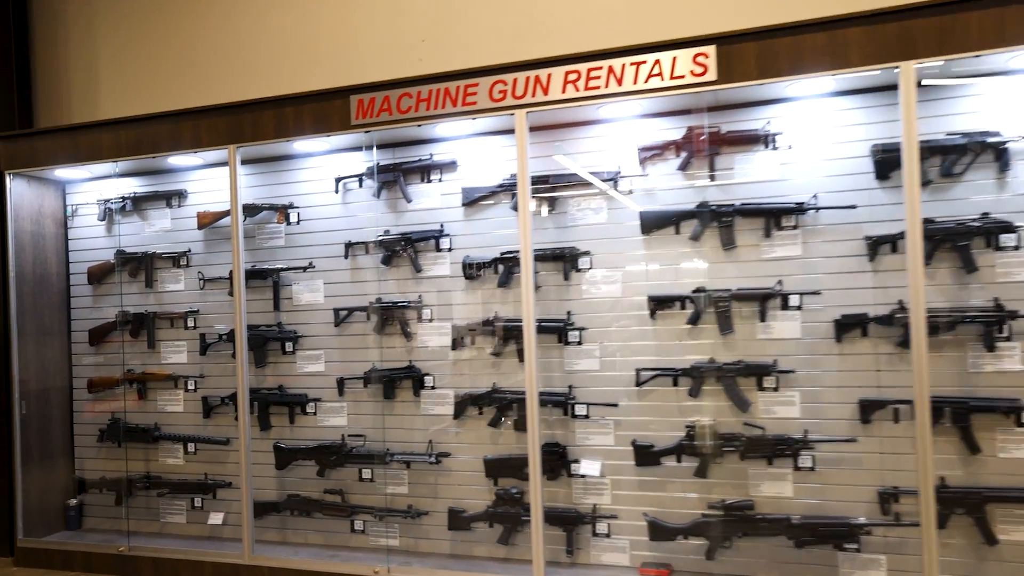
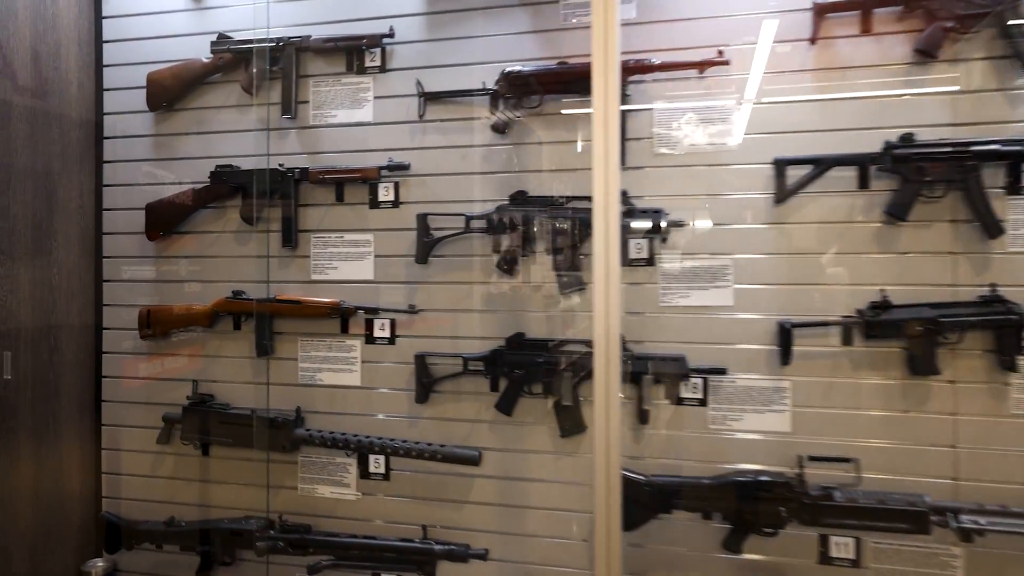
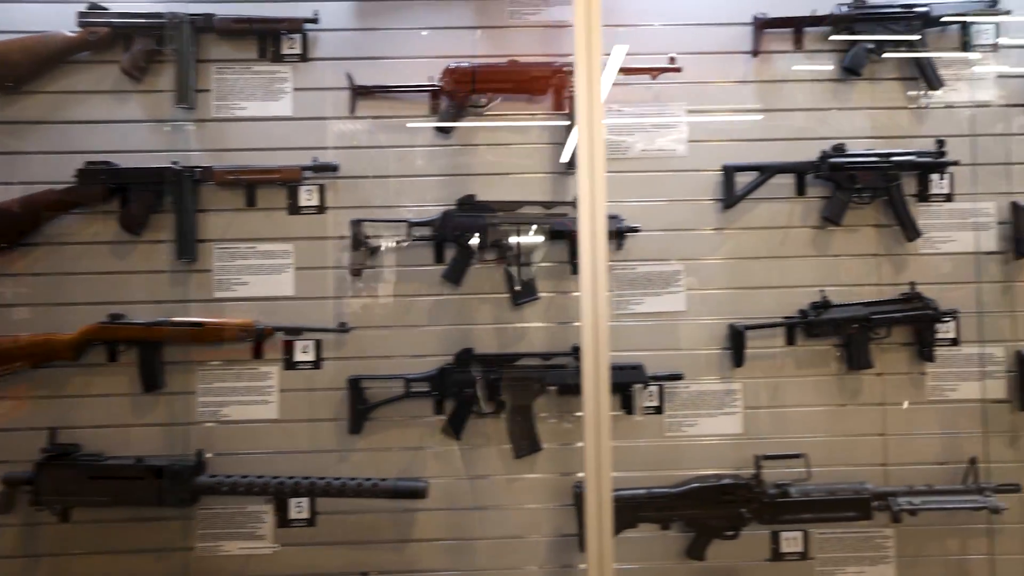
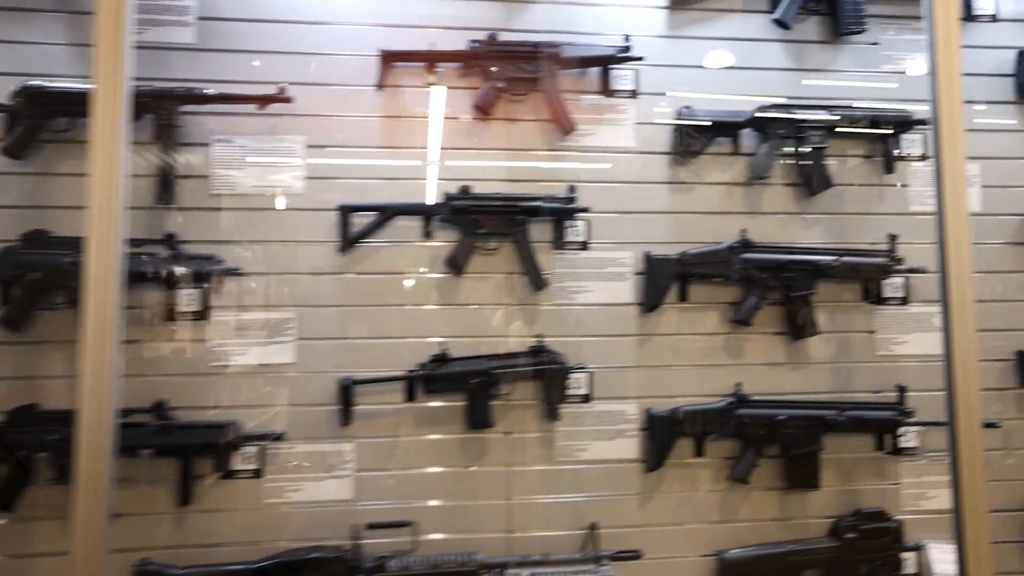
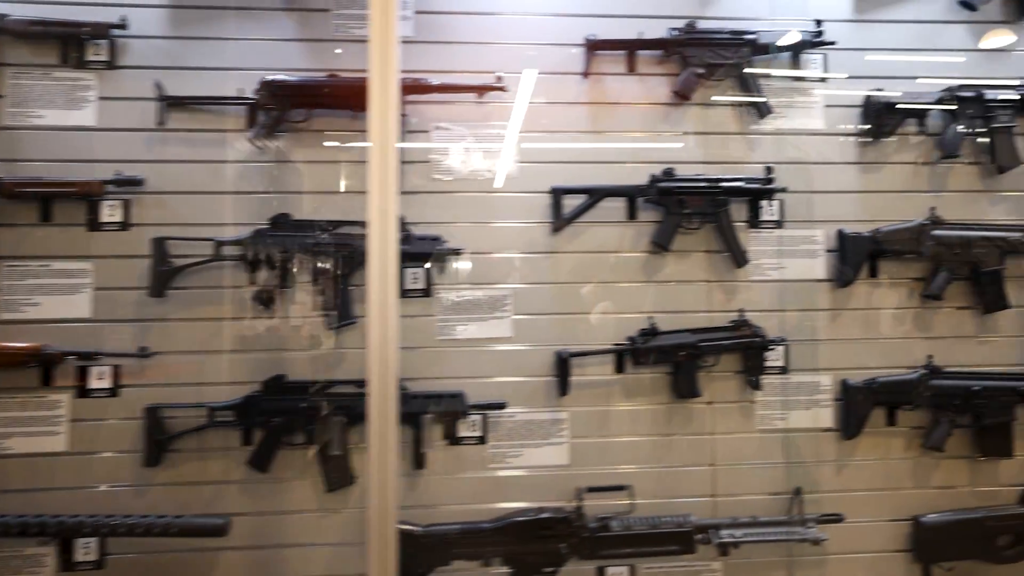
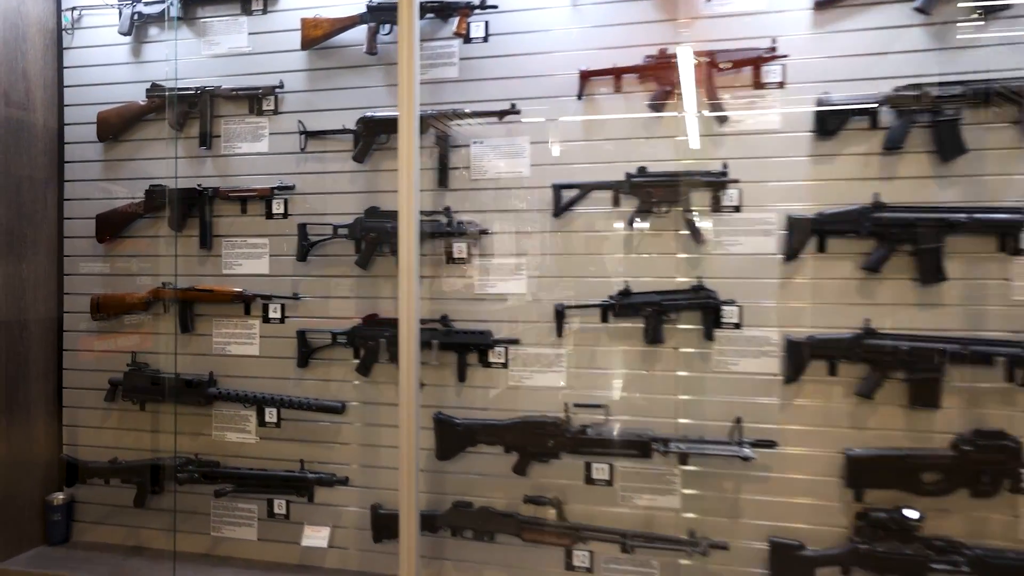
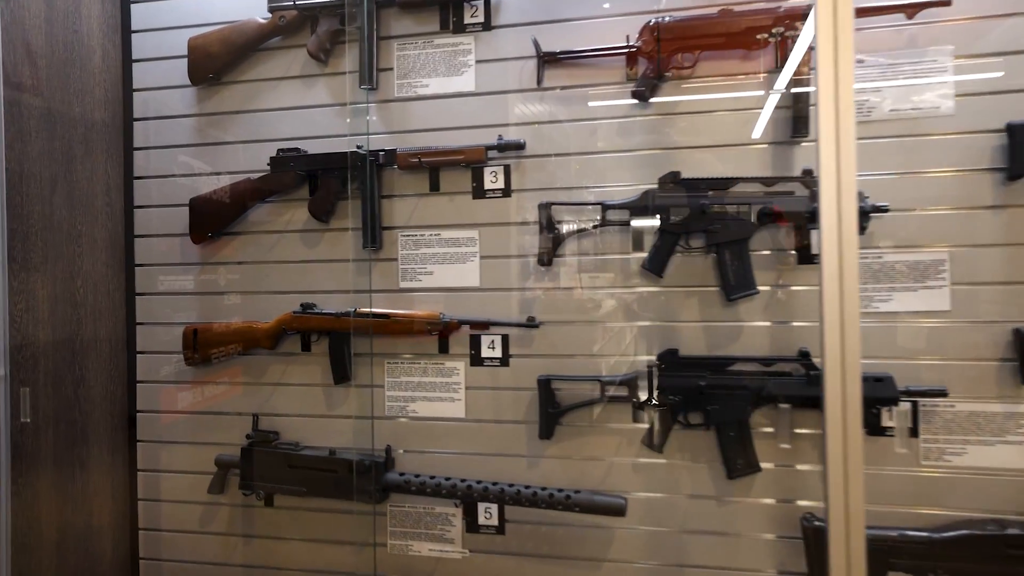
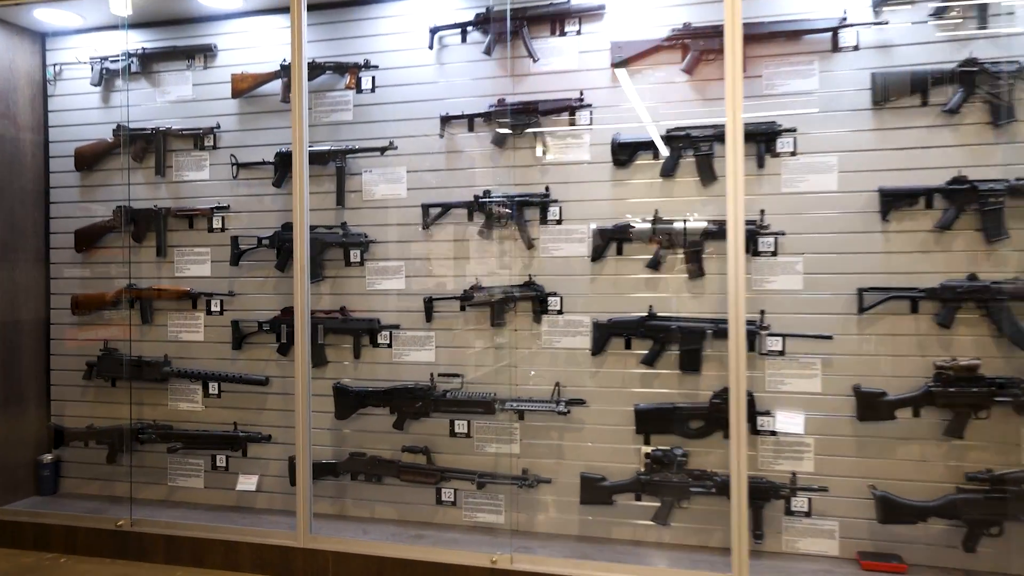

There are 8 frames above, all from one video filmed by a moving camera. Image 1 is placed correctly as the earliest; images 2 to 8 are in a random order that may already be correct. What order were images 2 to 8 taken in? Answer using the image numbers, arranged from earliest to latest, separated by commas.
8, 6, 2, 7, 3, 5, 4
